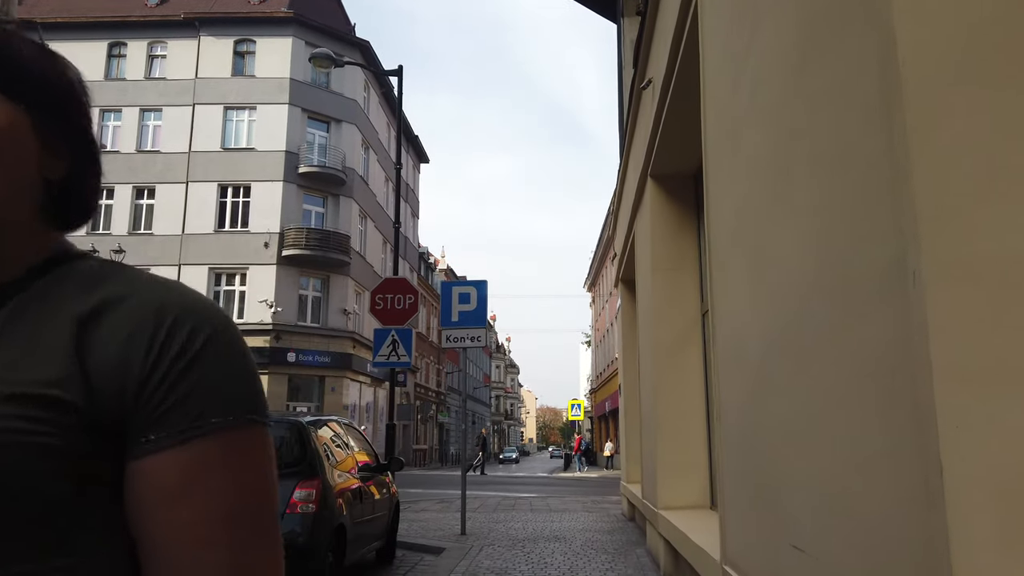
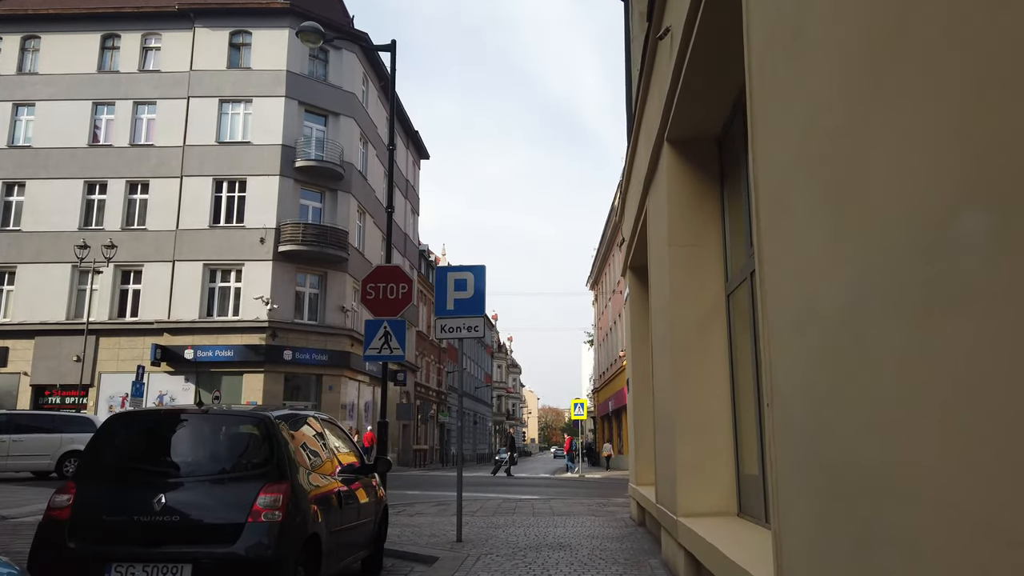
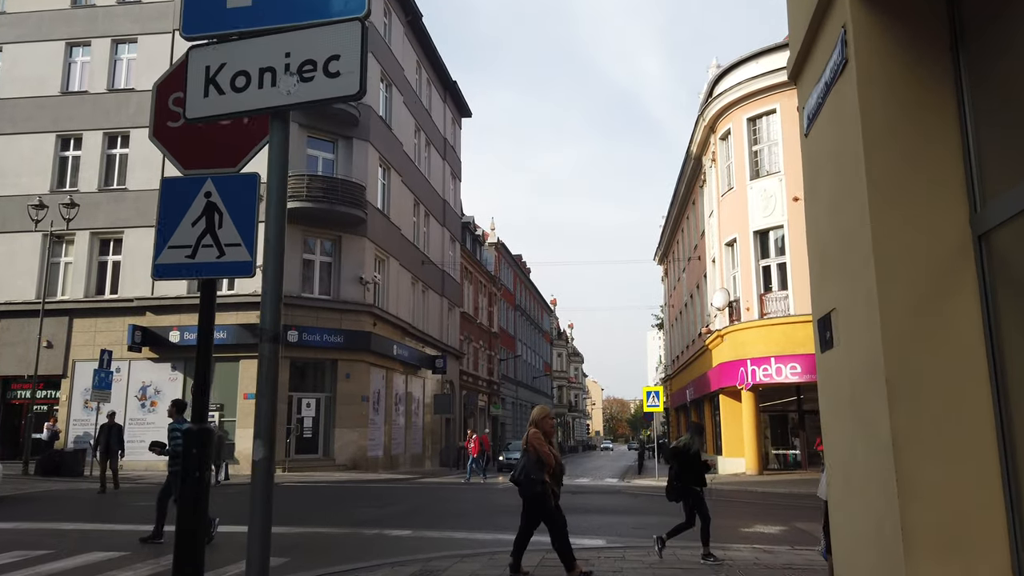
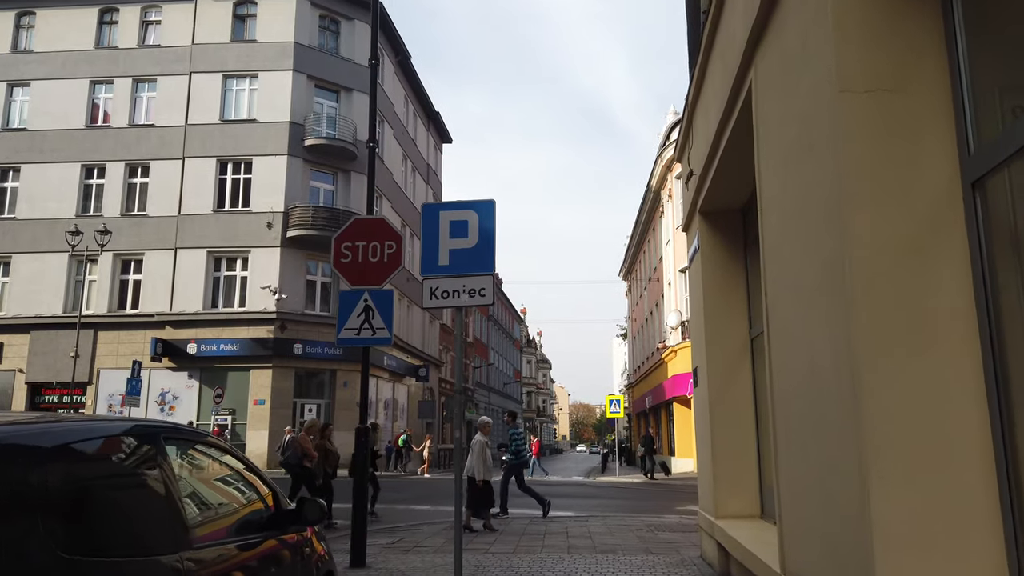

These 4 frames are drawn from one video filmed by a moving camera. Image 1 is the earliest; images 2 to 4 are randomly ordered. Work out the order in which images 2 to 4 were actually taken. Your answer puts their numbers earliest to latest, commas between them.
2, 4, 3
